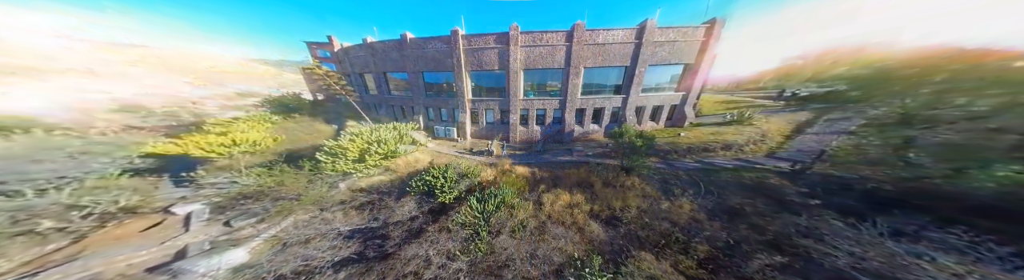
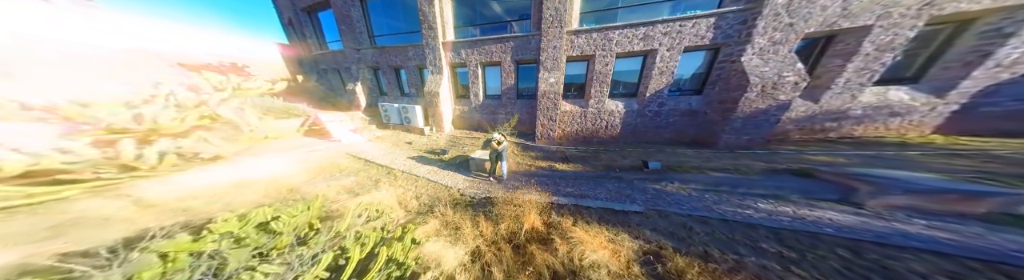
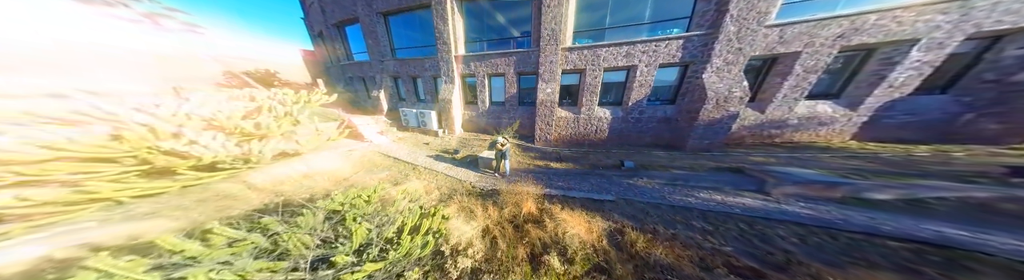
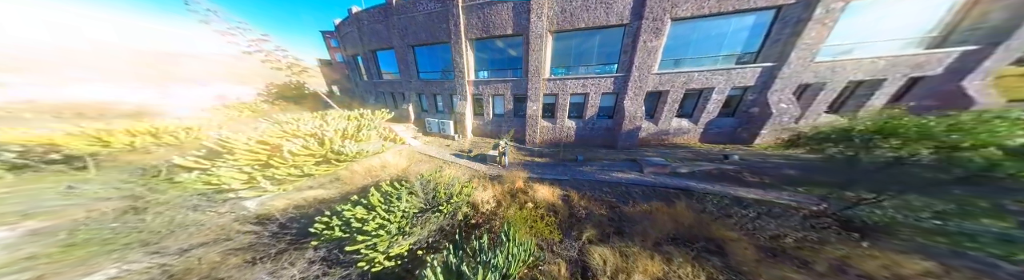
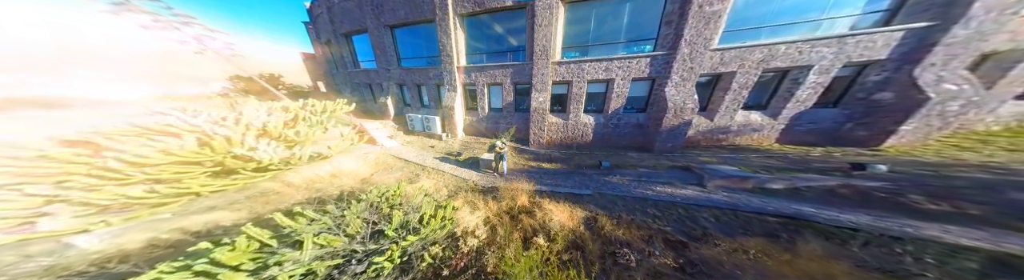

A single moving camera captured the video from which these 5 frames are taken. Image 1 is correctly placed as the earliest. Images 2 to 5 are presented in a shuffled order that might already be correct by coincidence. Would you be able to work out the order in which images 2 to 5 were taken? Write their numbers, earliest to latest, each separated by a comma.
4, 5, 3, 2
